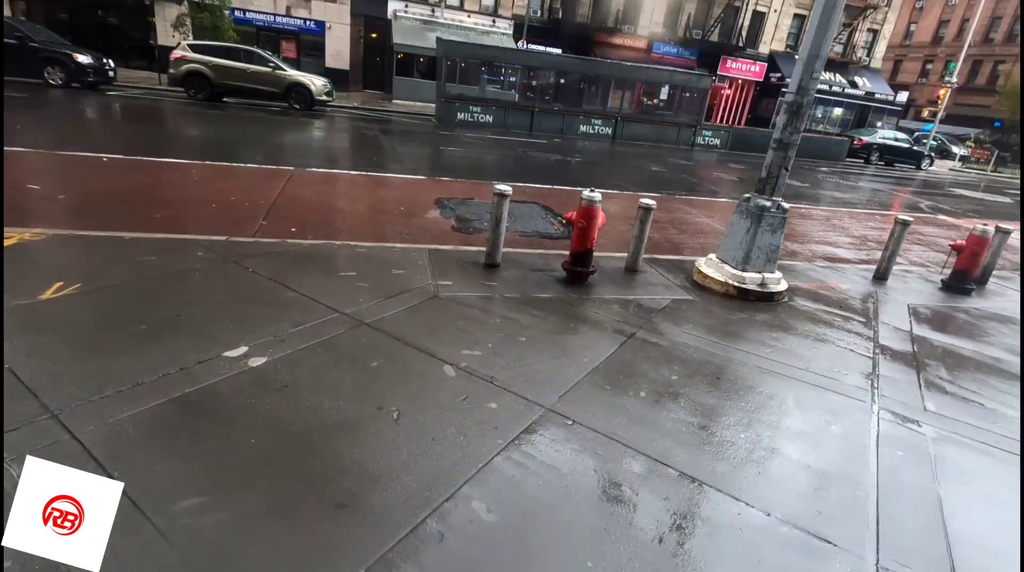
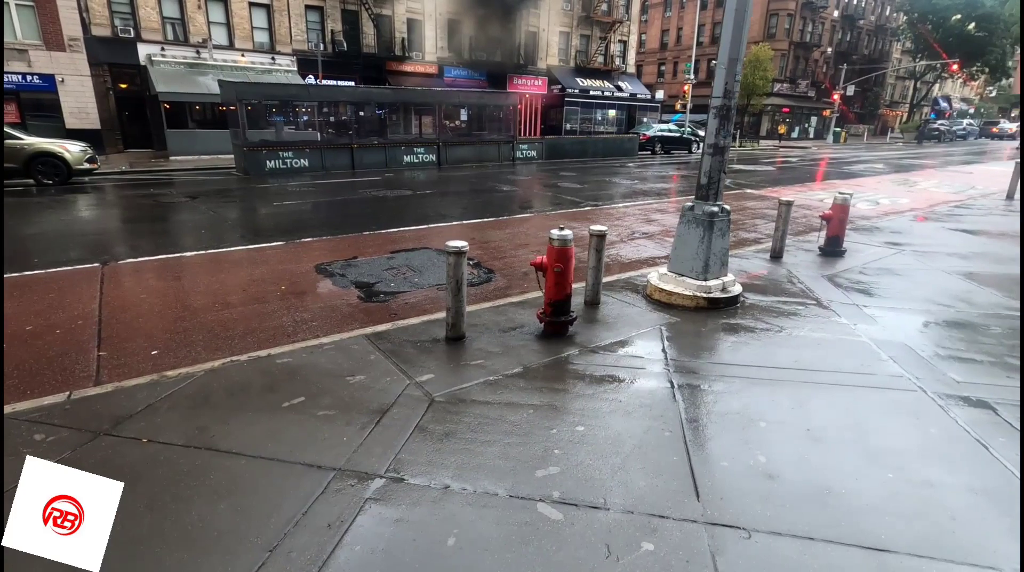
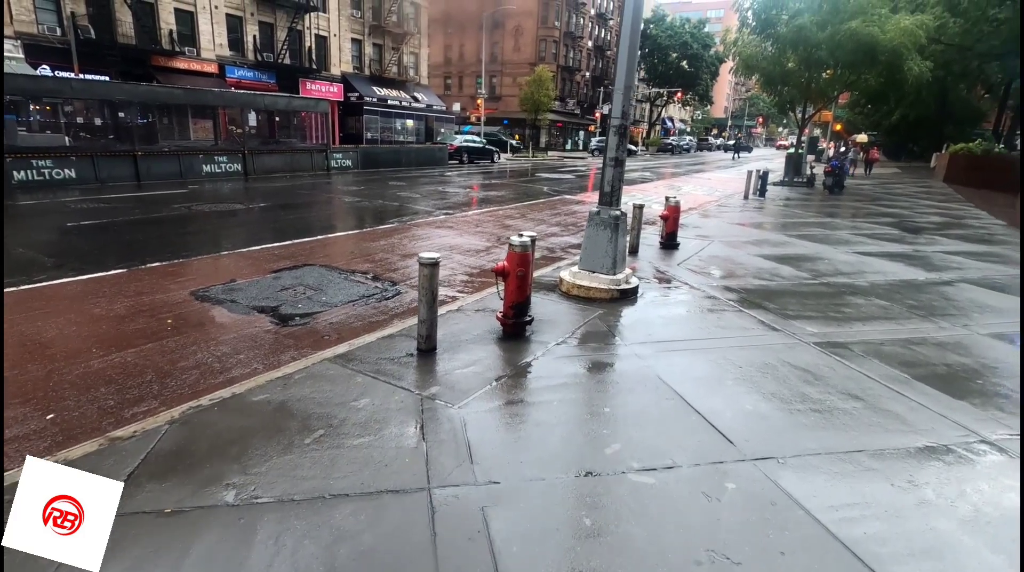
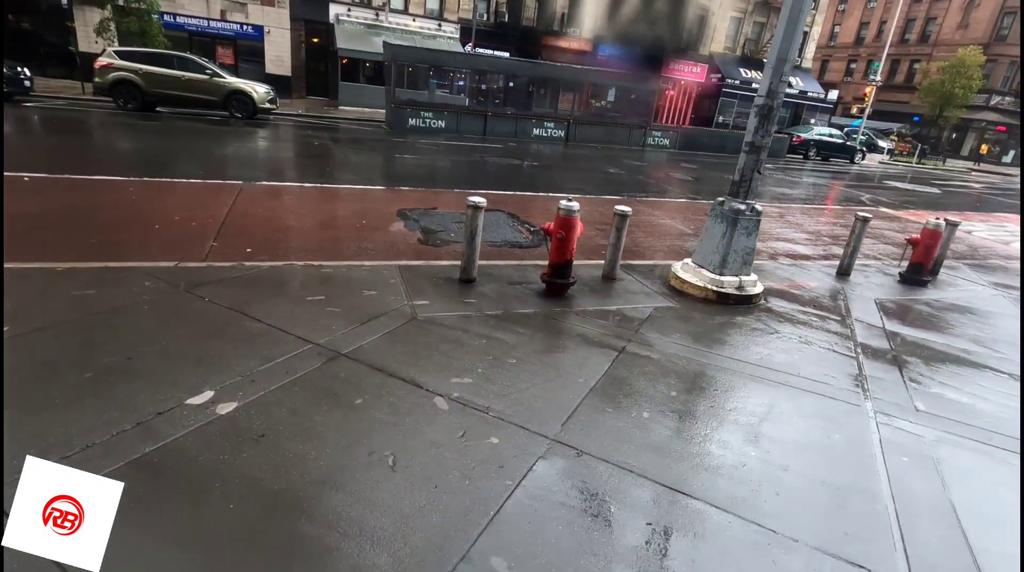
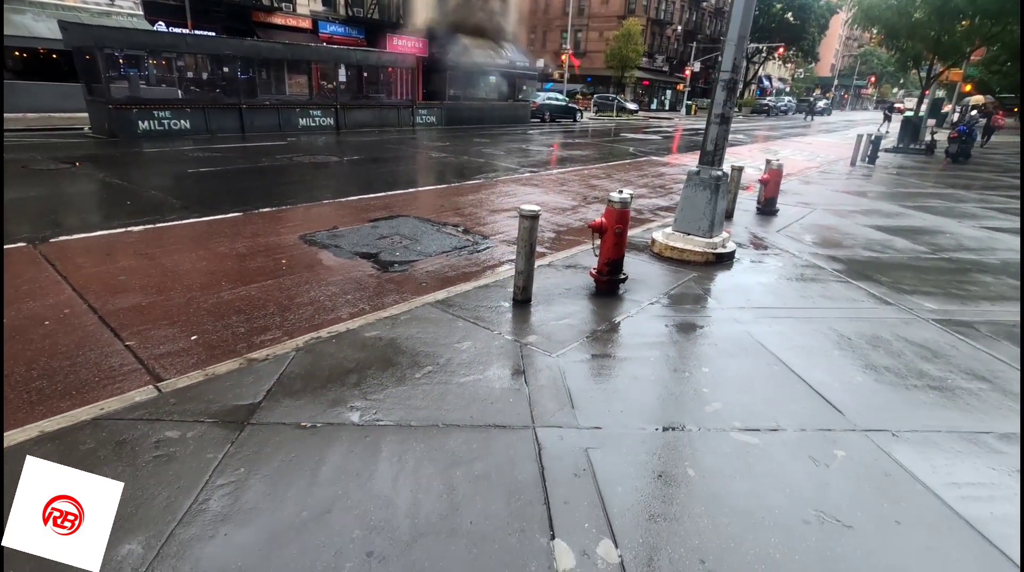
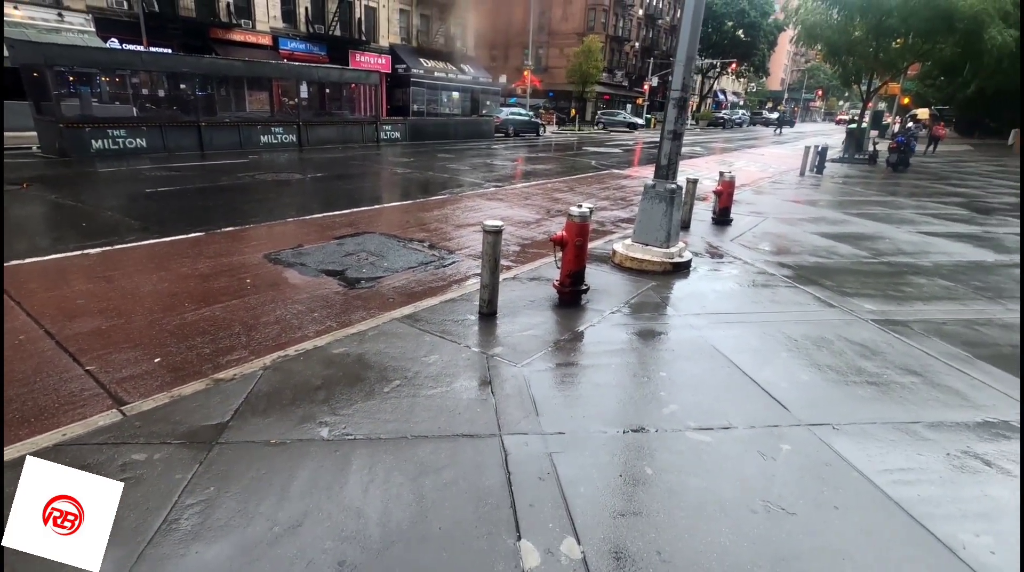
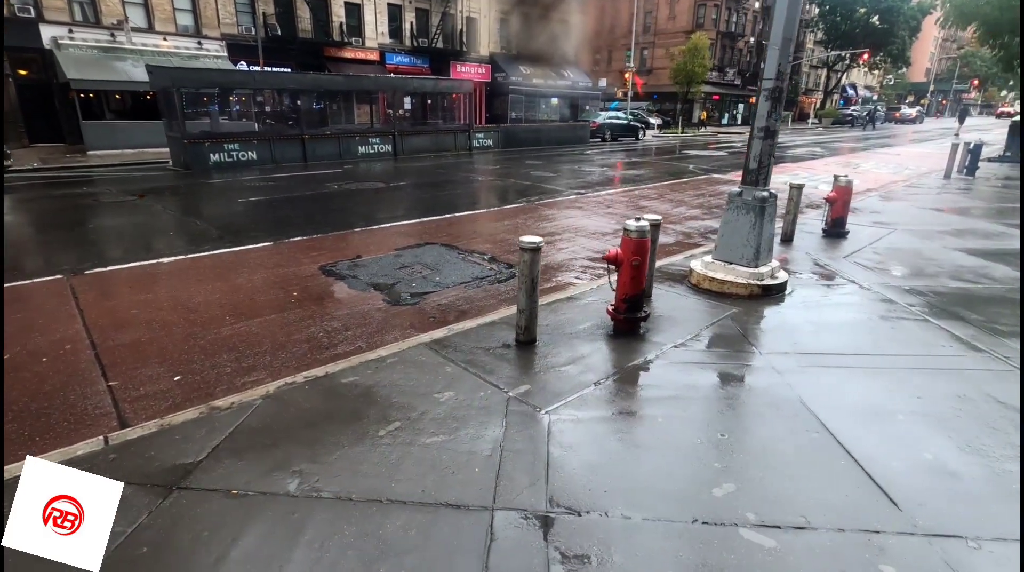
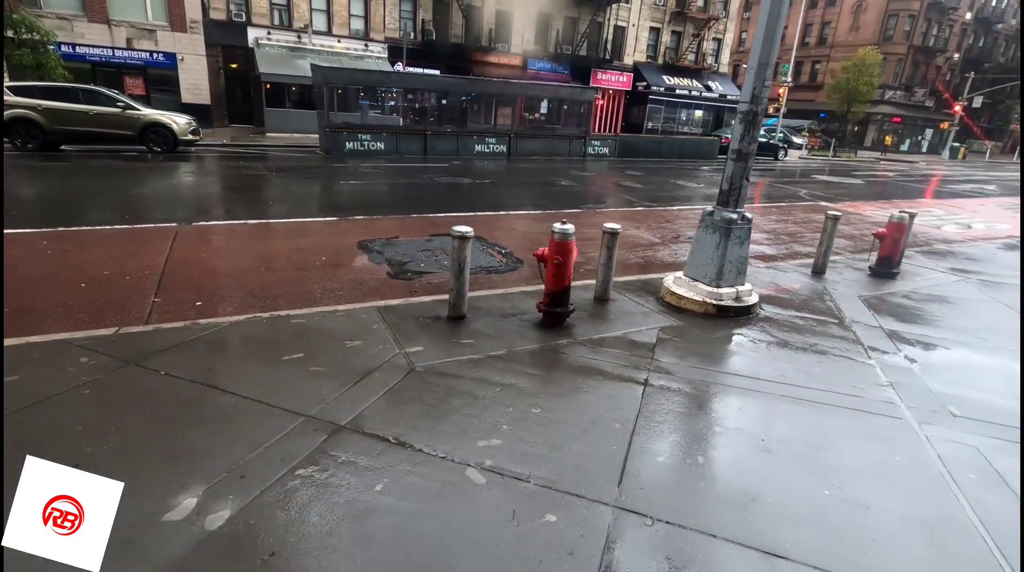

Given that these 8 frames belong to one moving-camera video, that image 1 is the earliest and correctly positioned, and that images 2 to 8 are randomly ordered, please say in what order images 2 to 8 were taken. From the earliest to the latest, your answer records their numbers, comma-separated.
4, 8, 2, 7, 5, 6, 3
